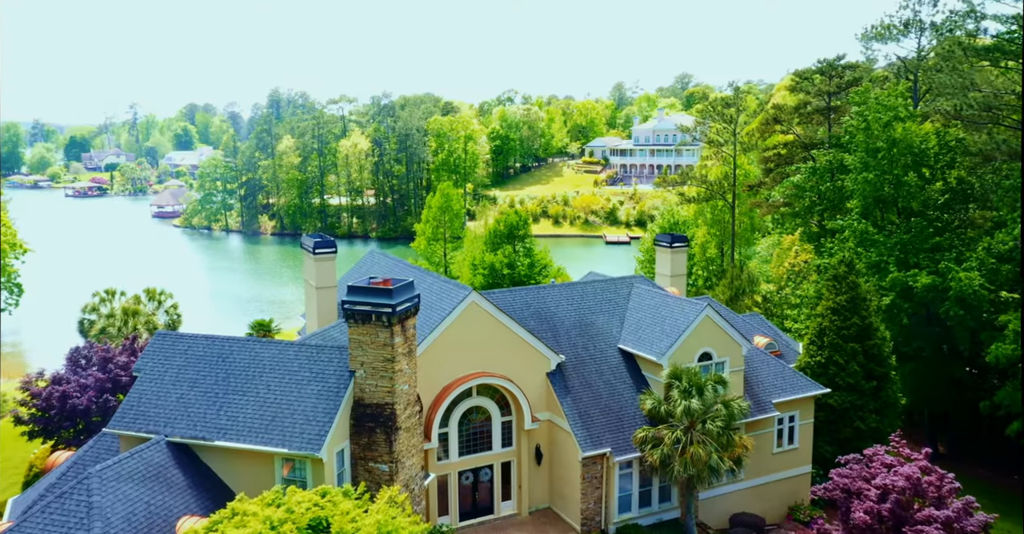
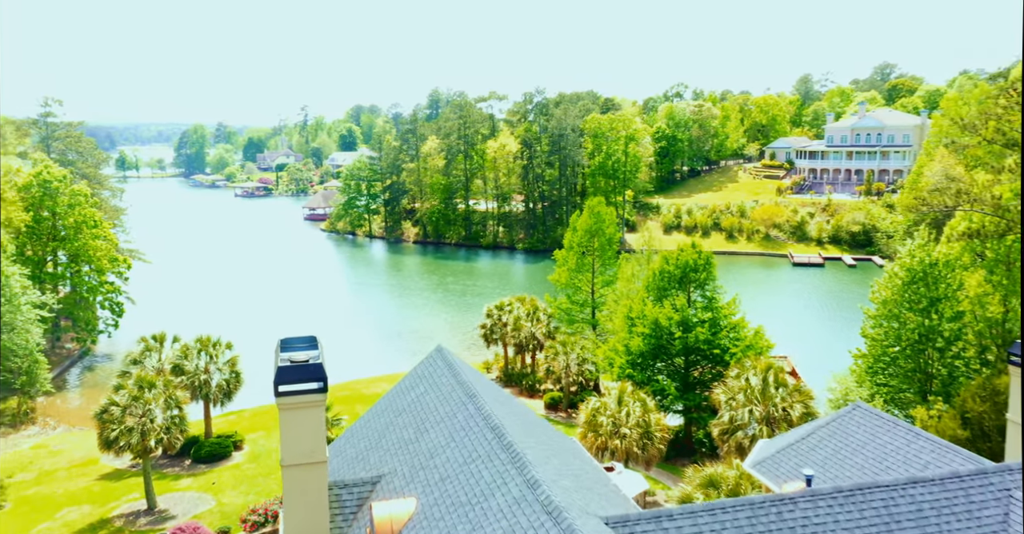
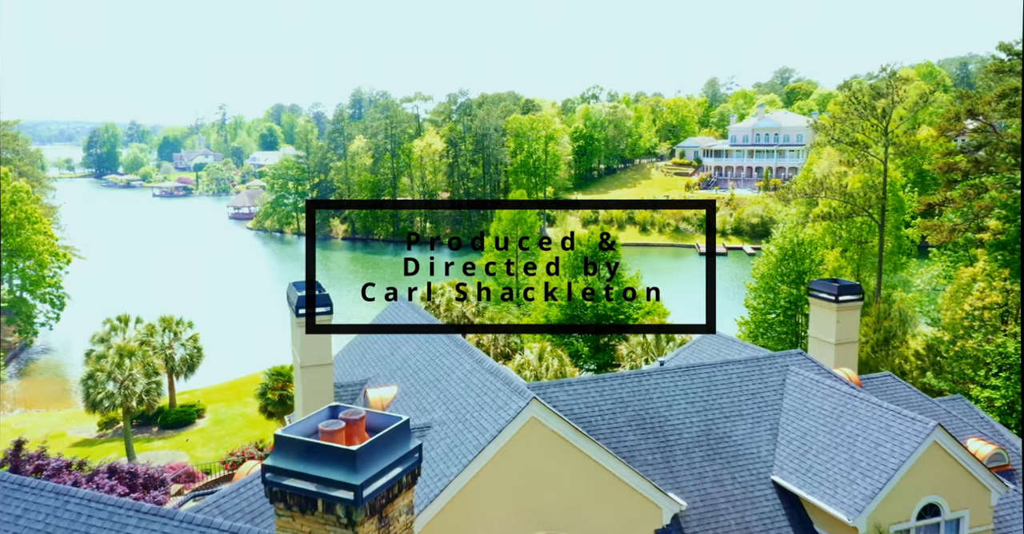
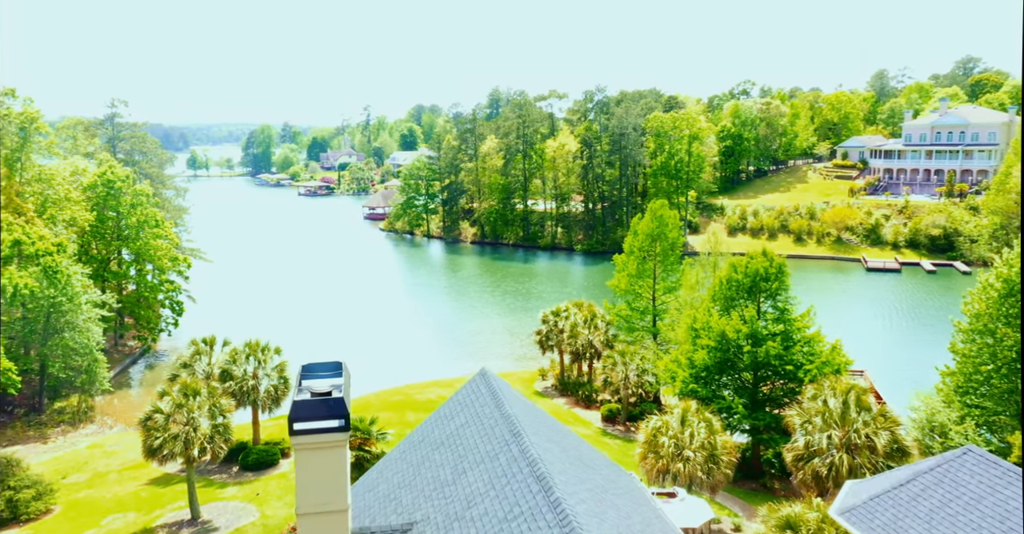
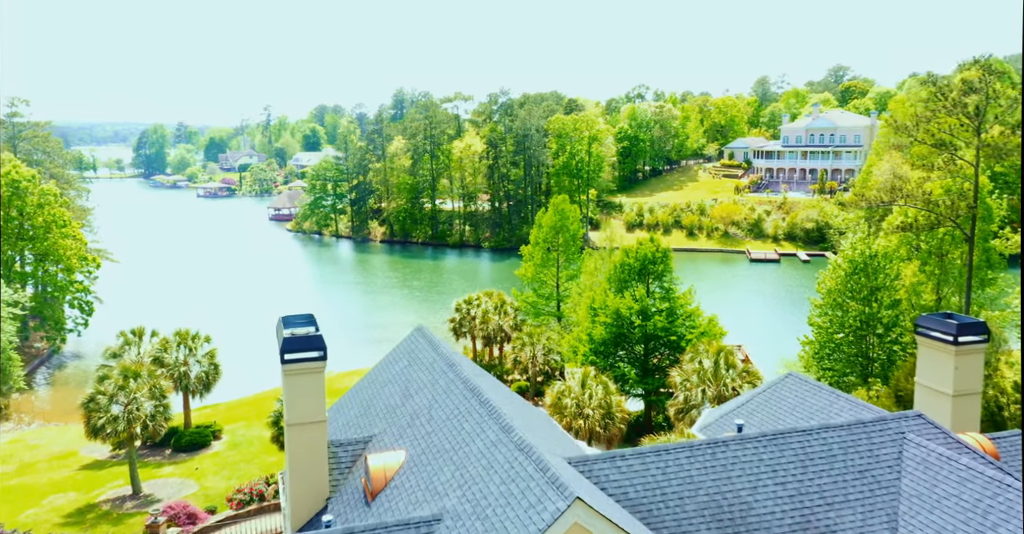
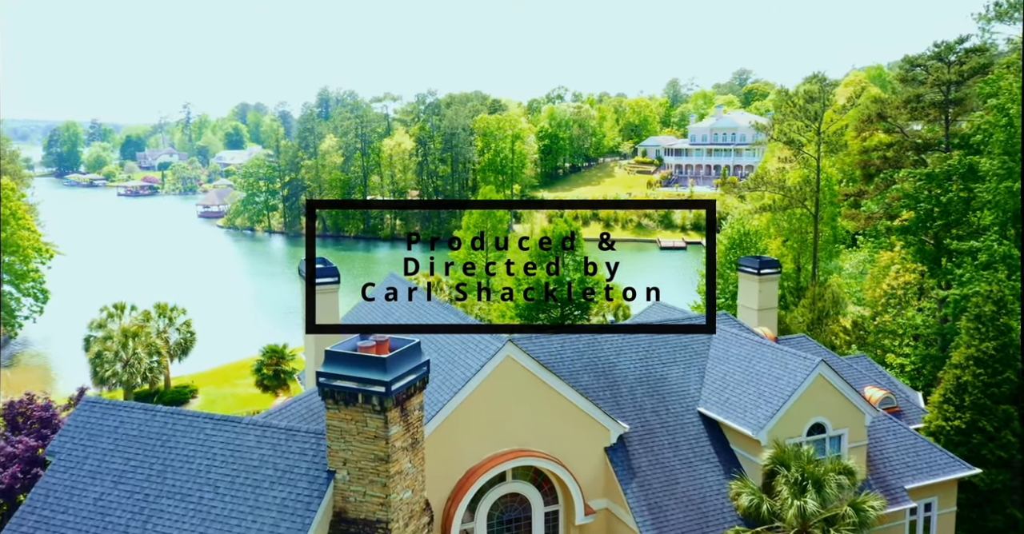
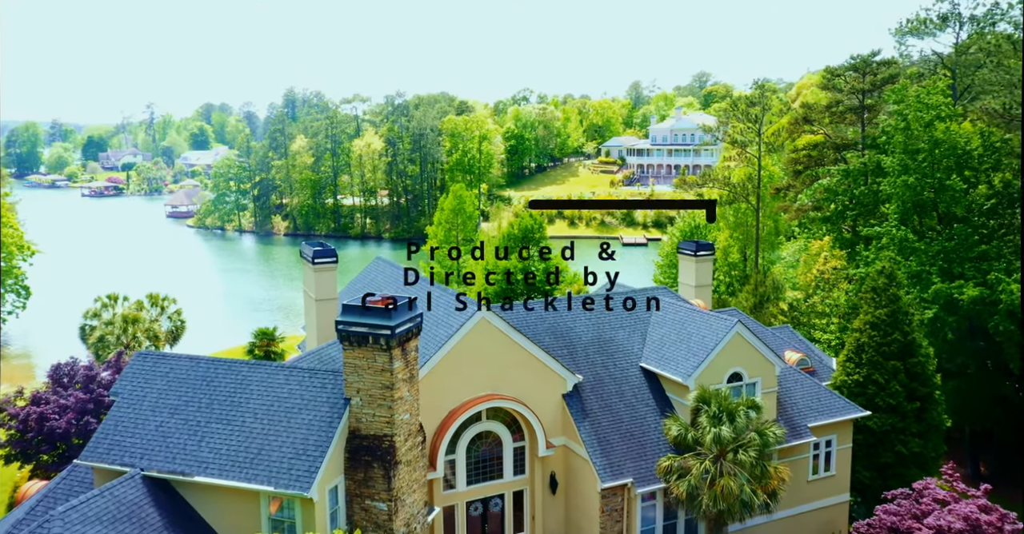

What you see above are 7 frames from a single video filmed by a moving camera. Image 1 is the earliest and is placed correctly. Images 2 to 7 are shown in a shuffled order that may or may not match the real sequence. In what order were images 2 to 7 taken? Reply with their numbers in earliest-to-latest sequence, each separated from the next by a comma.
7, 6, 3, 5, 2, 4
